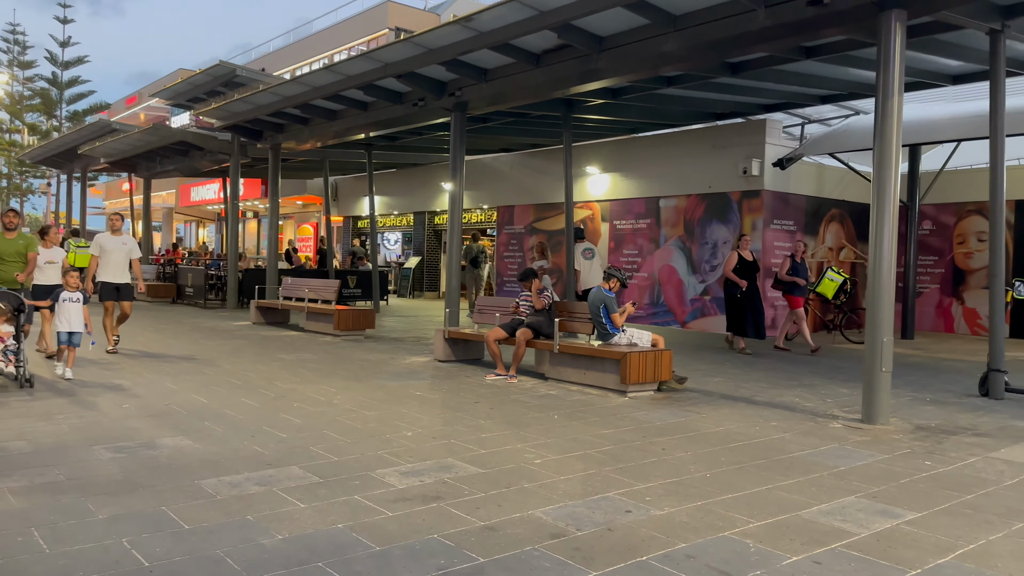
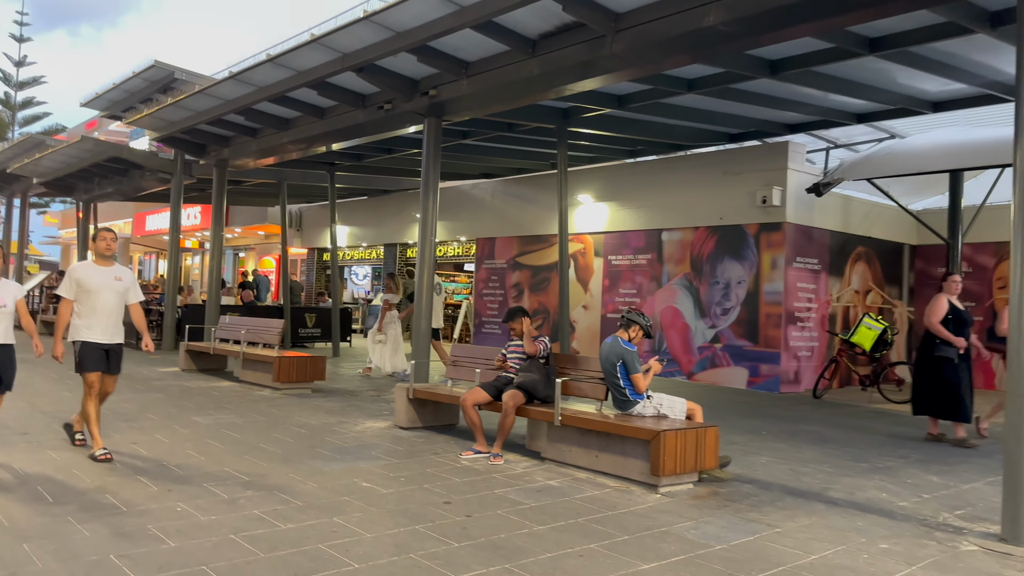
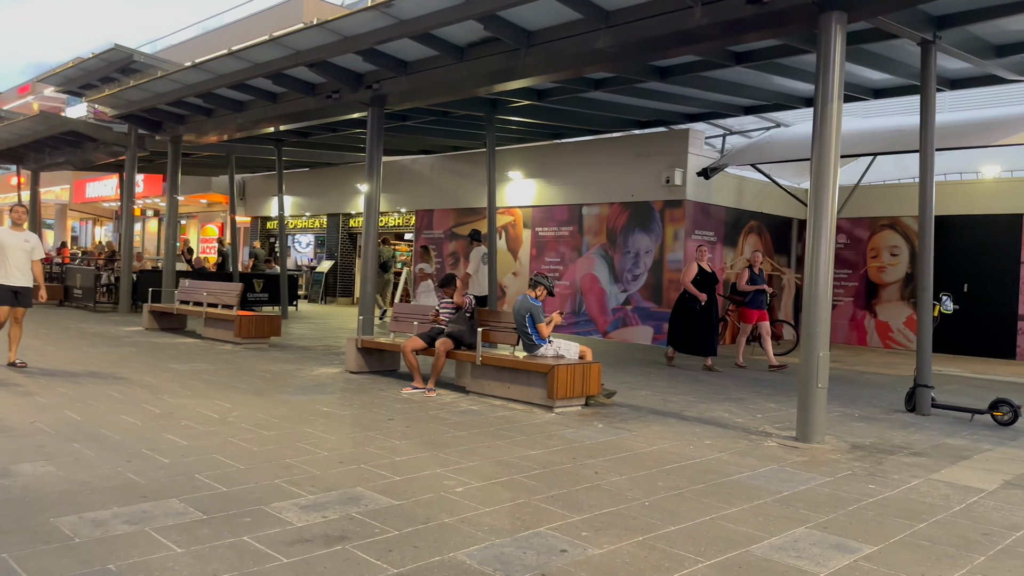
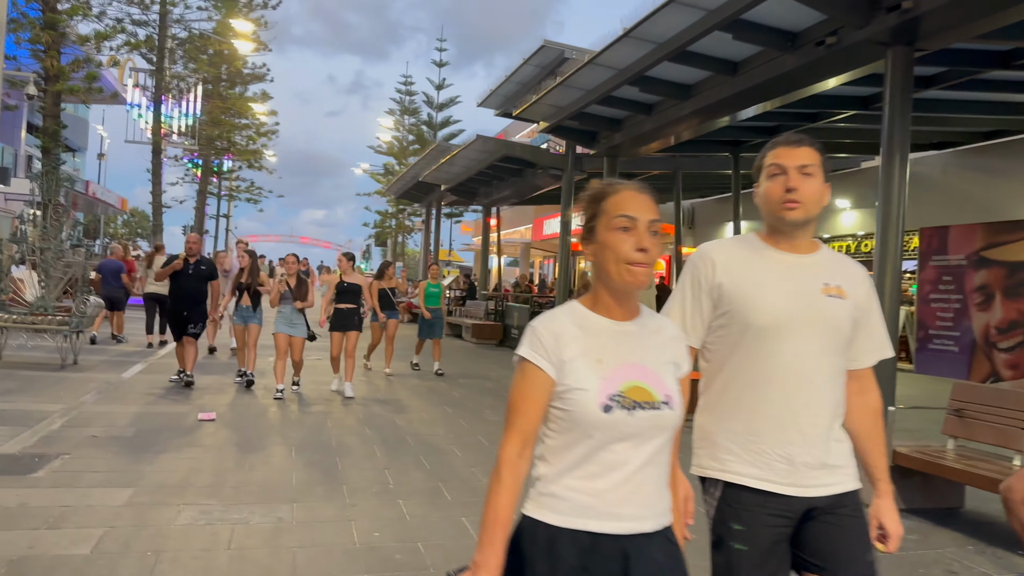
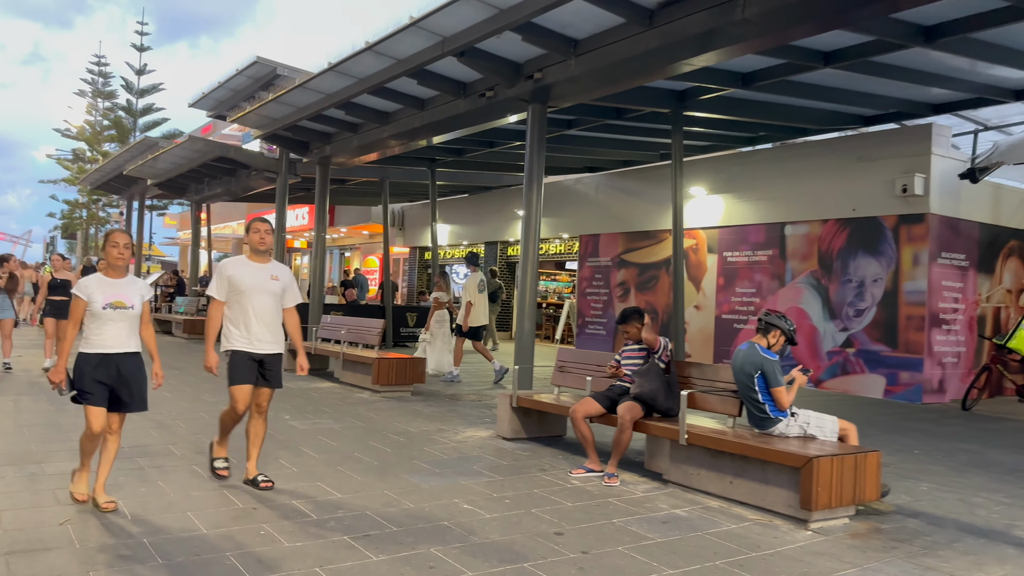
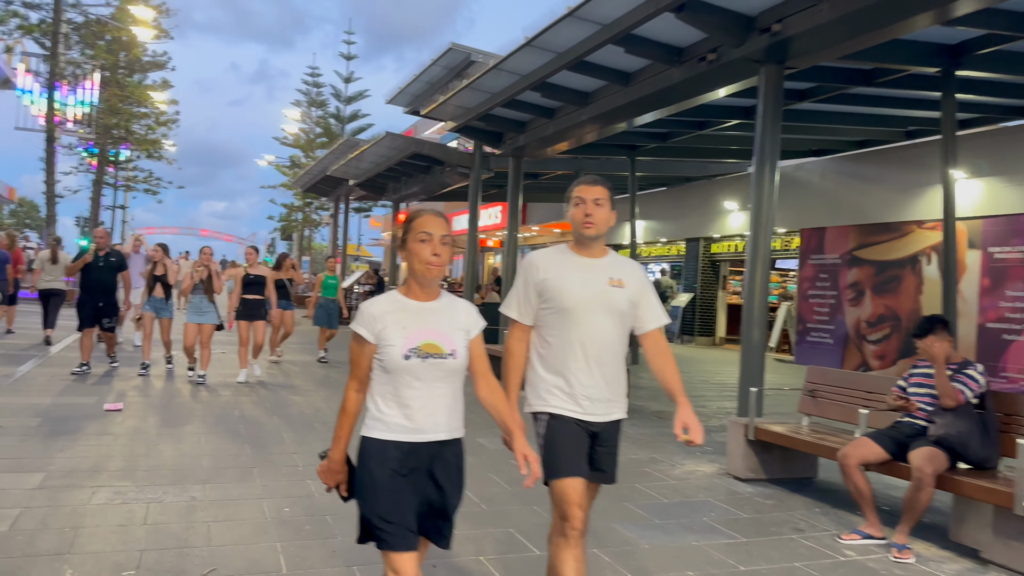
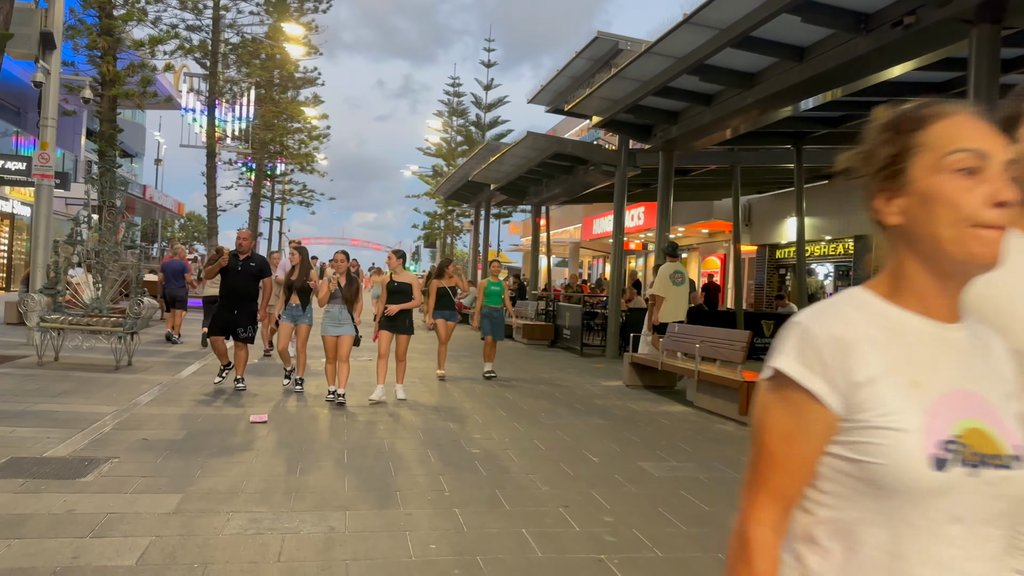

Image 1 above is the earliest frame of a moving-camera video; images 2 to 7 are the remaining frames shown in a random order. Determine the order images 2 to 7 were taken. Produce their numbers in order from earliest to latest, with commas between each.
3, 2, 5, 6, 4, 7
